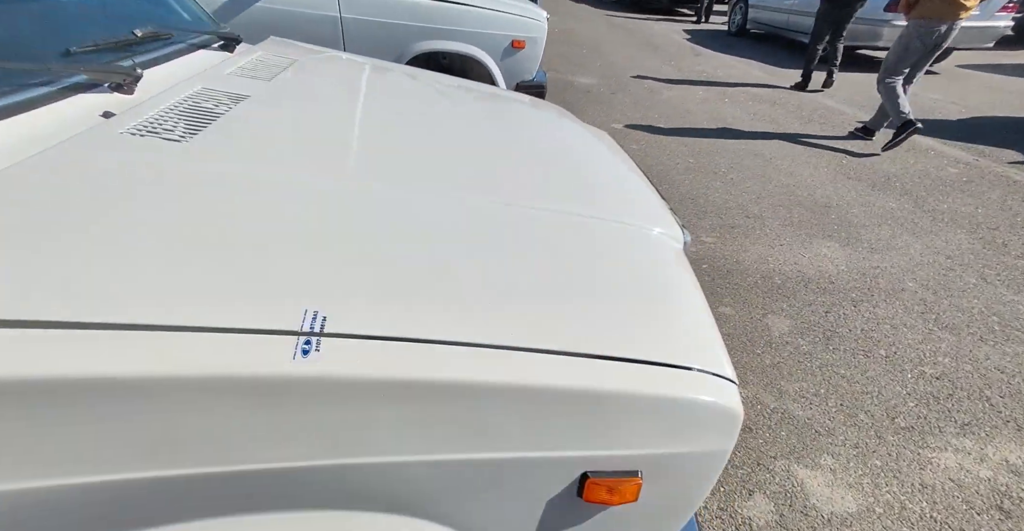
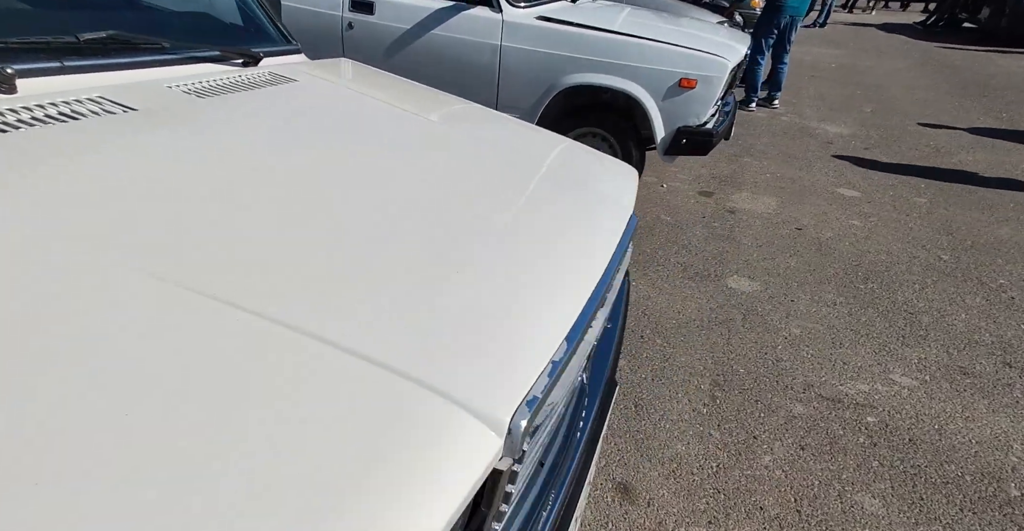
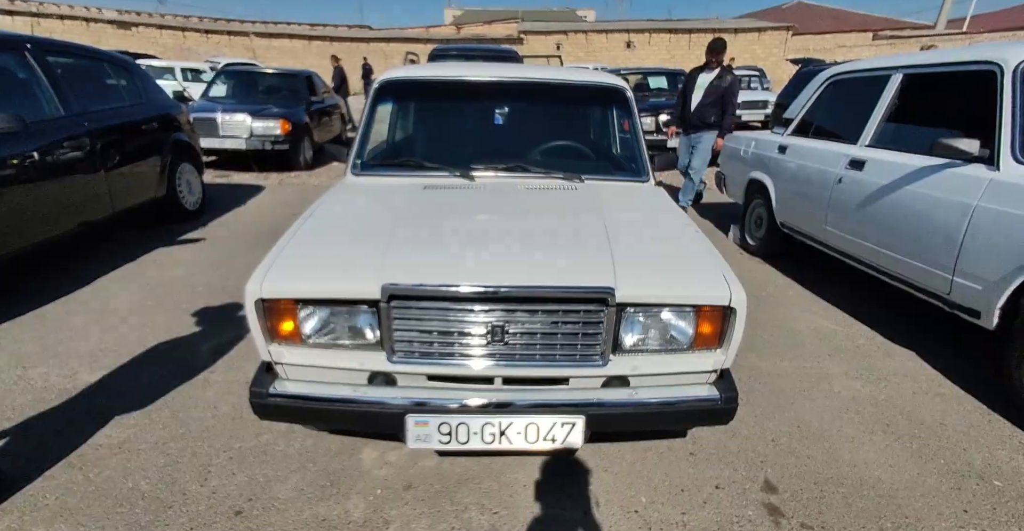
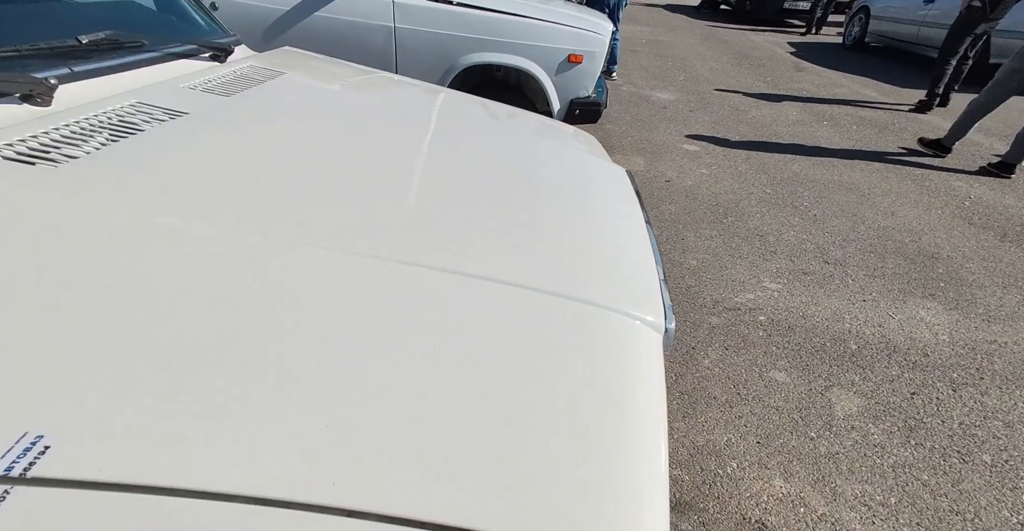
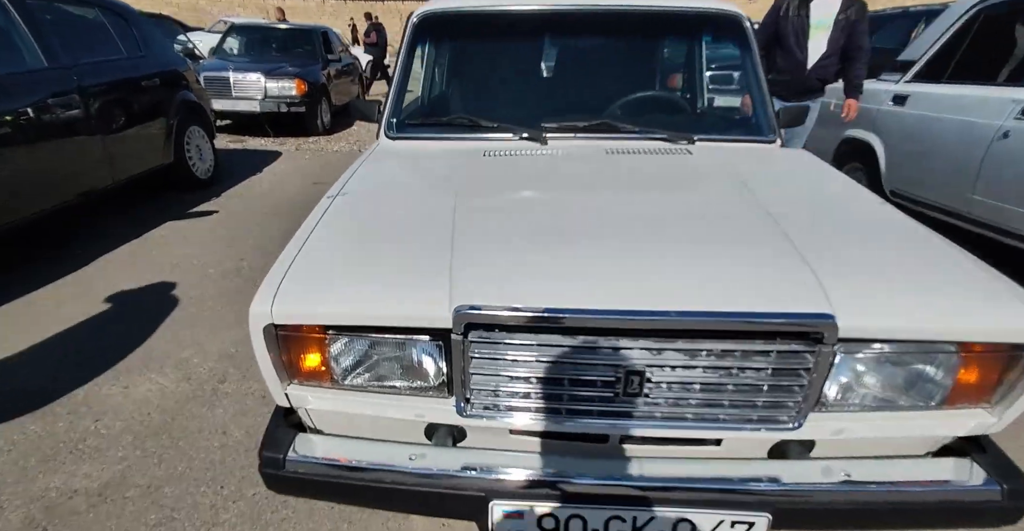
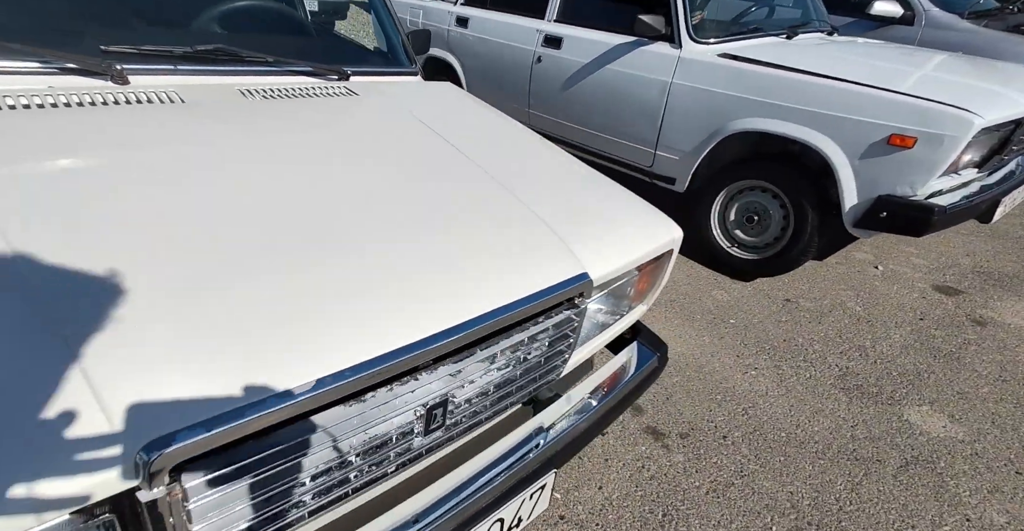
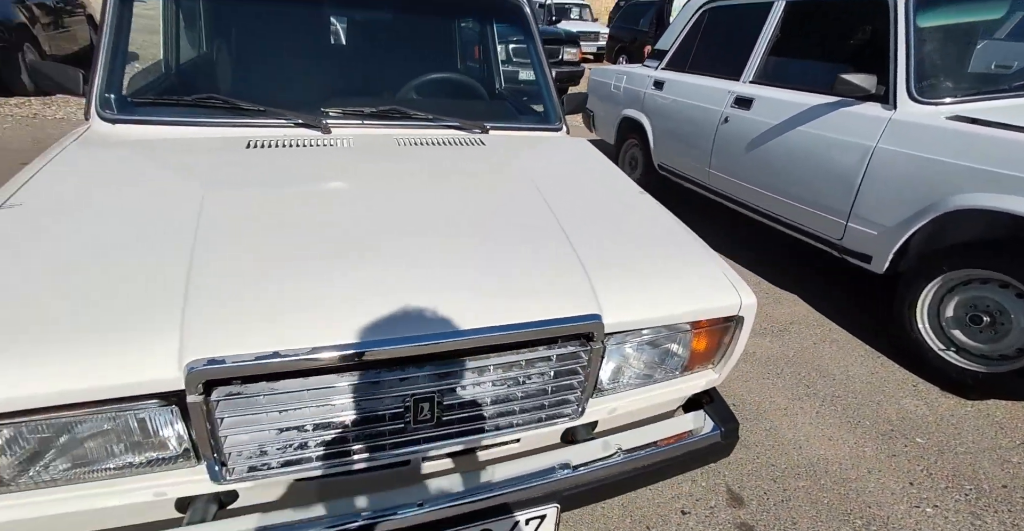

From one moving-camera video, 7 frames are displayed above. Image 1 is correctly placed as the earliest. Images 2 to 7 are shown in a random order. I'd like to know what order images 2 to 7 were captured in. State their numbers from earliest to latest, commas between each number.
4, 2, 6, 7, 3, 5
